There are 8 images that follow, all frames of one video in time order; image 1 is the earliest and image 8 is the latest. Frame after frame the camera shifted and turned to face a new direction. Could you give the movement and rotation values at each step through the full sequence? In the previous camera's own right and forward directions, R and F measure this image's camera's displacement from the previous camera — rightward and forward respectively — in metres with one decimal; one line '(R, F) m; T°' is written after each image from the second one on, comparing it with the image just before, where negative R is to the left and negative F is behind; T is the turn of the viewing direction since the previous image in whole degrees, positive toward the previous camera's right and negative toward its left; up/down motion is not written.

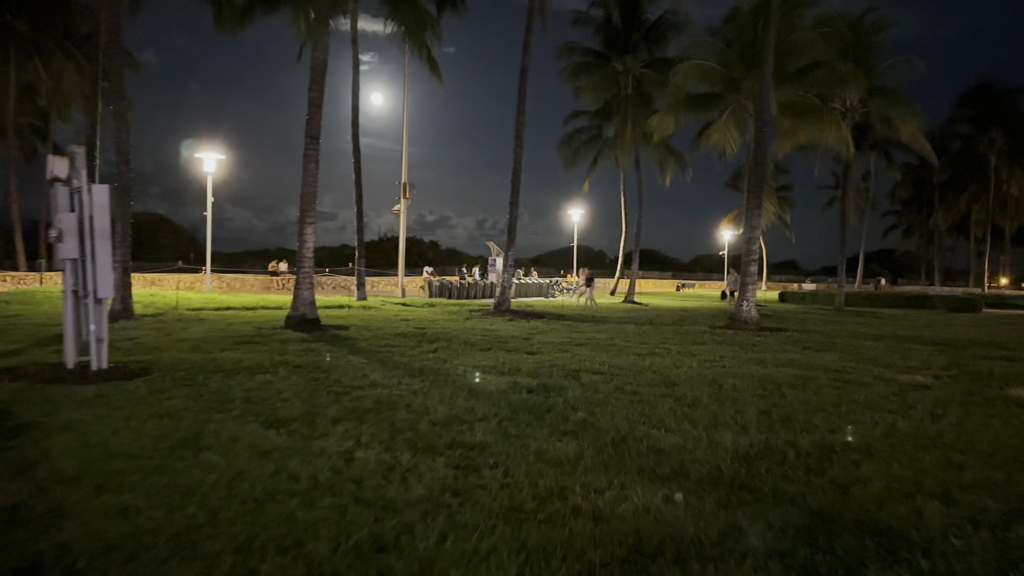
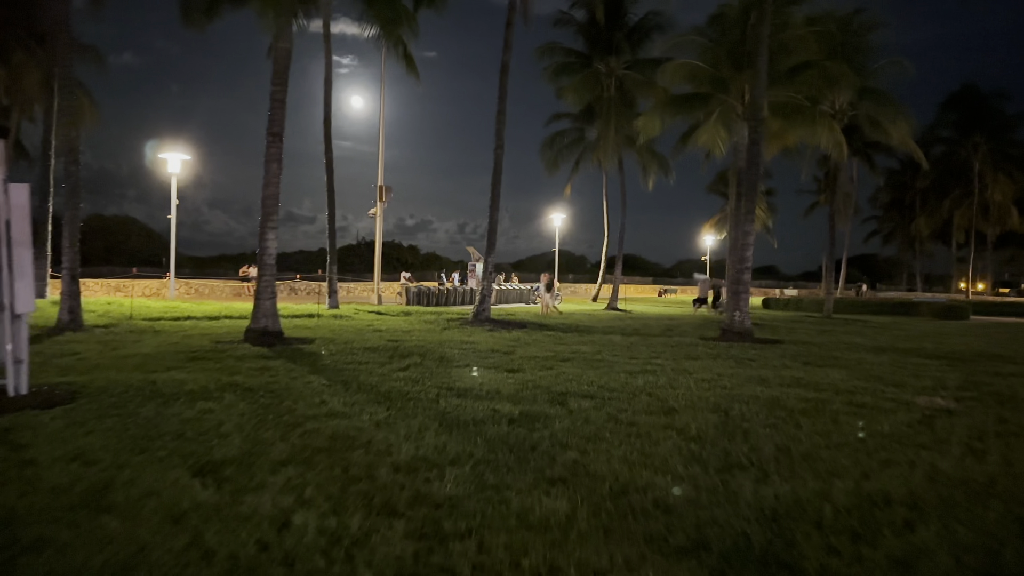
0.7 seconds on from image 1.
(0.0, +1.1) m; +1°
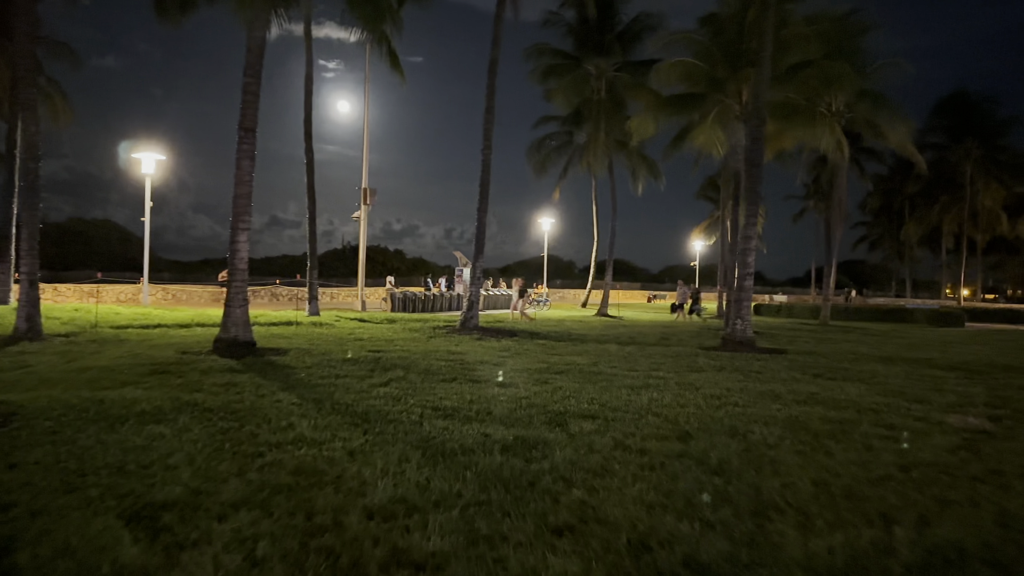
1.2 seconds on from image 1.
(-0.1, +0.9) m; +1°
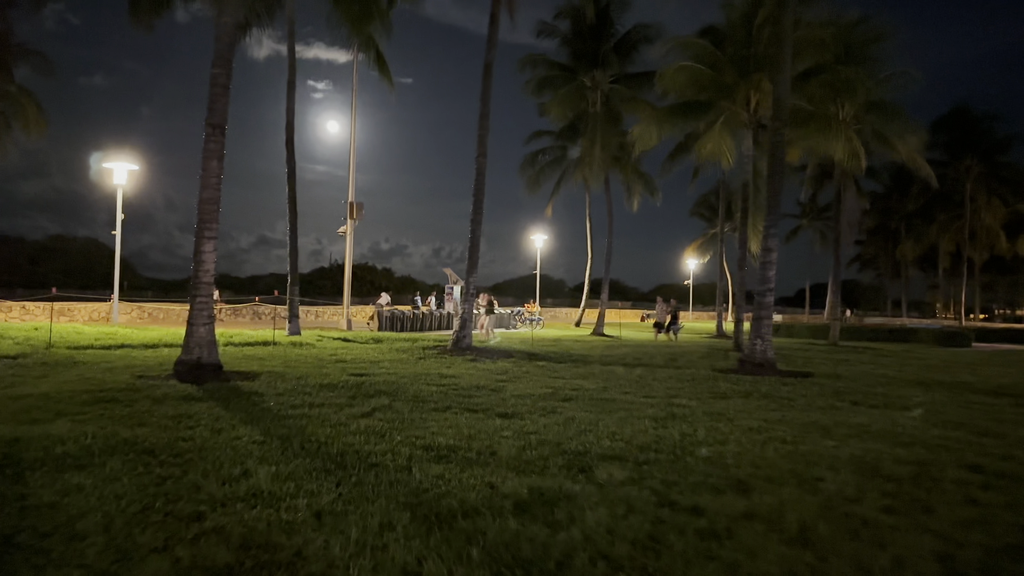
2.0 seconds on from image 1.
(-0.2, +1.4) m; +1°
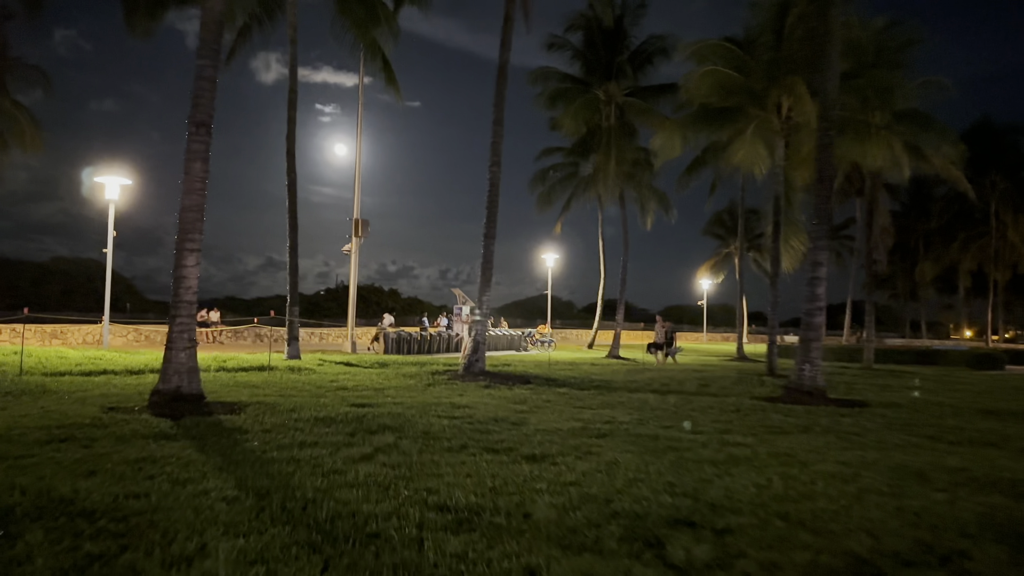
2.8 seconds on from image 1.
(-0.2, +1.4) m; 0°
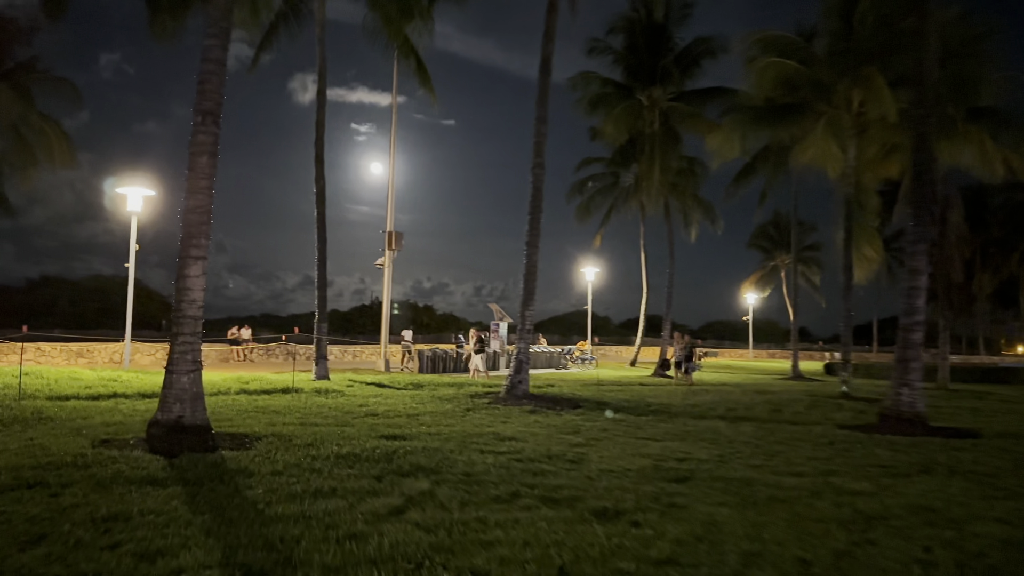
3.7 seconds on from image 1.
(-0.2, +1.5) m; -2°
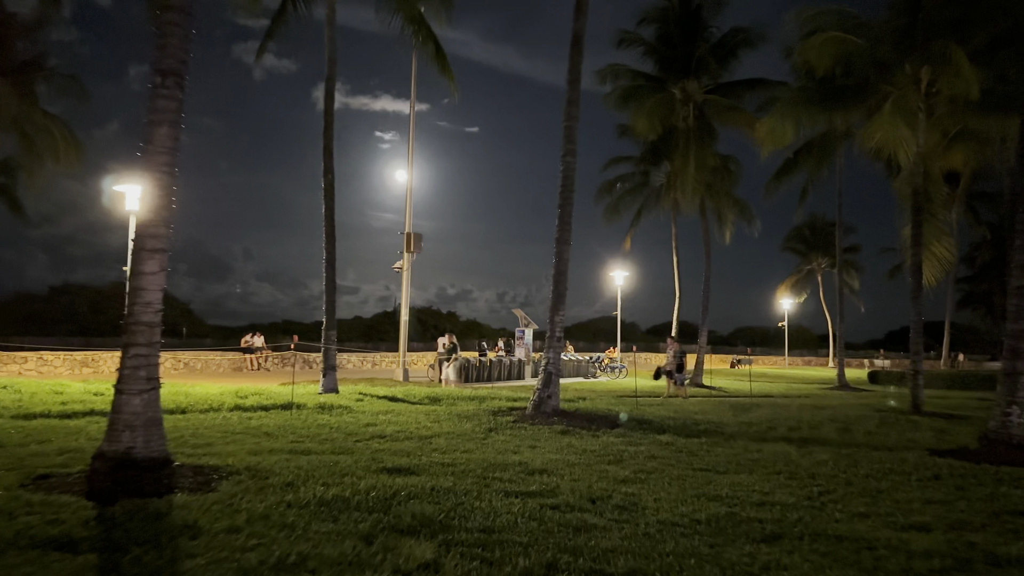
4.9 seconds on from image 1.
(-0.1, +1.8) m; -2°
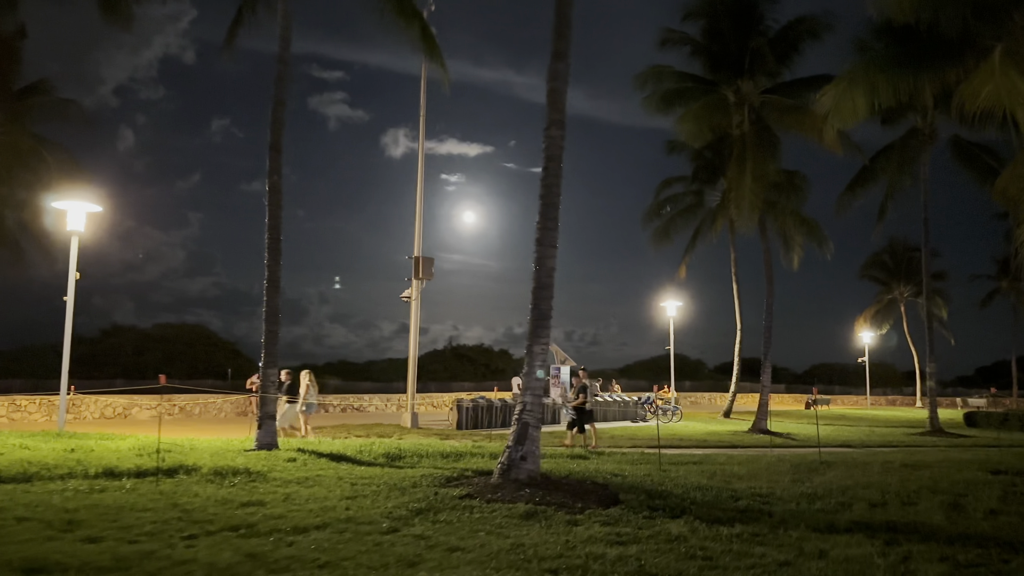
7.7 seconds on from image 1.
(+1.3, +3.7) m; -5°
